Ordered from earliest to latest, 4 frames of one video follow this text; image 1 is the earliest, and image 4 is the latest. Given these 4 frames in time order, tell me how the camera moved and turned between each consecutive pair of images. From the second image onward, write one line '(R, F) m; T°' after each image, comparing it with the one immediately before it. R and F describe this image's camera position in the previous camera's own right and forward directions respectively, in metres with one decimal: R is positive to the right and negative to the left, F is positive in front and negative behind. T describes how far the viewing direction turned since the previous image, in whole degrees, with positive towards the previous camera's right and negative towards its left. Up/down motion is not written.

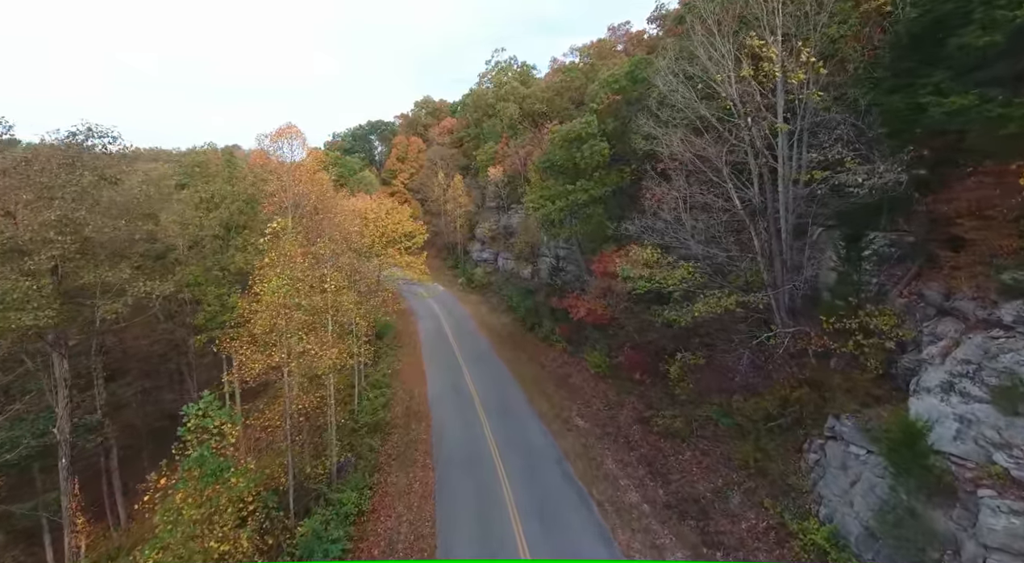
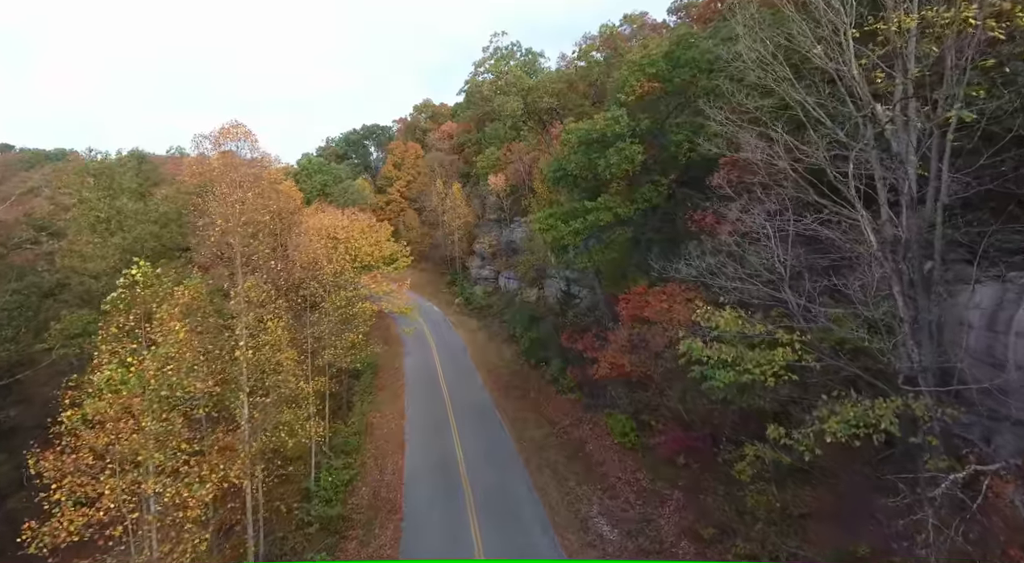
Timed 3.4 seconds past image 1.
(+0.1, +6.4) m; 0°
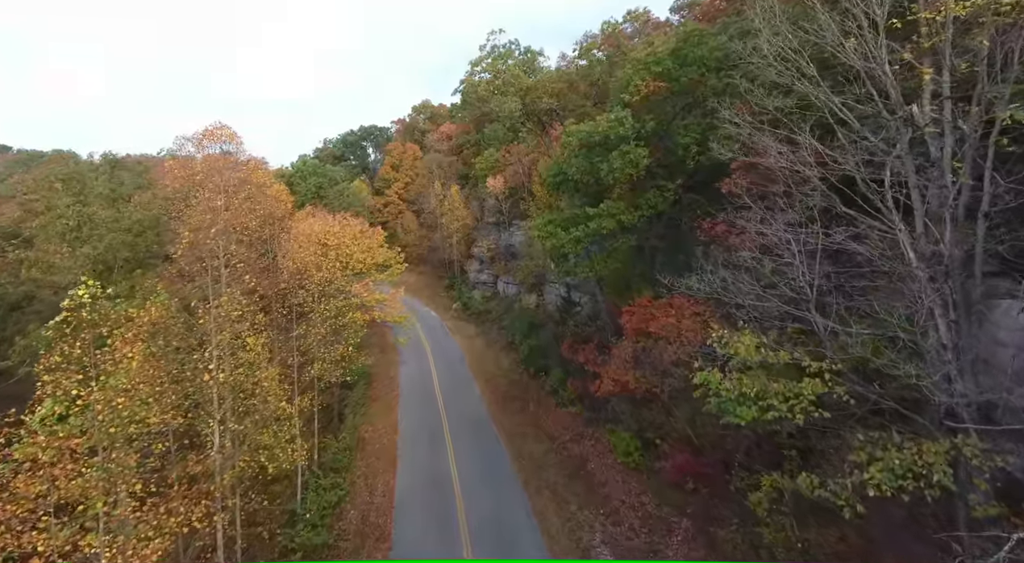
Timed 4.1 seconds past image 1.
(+0.1, +1.2) m; 0°
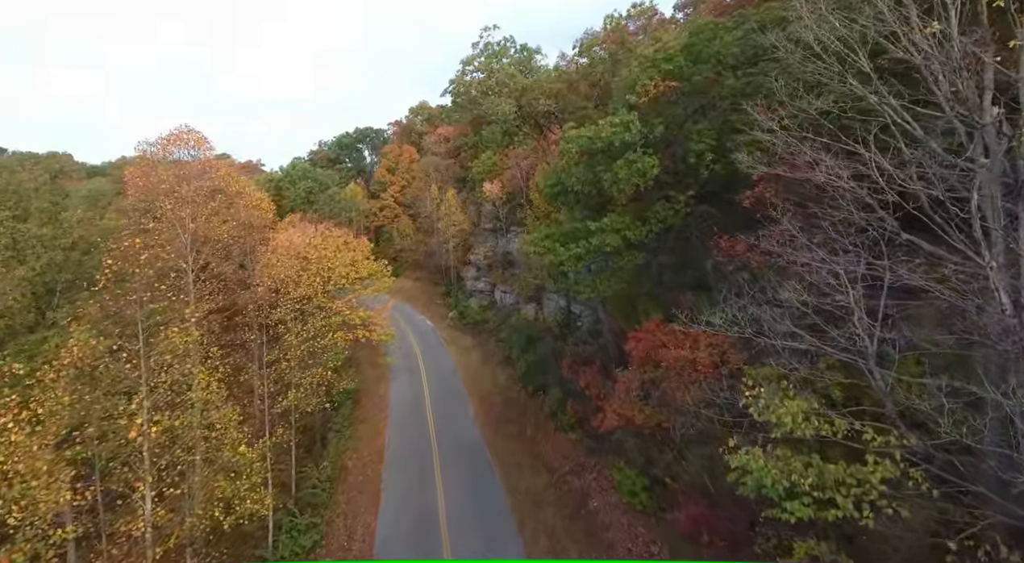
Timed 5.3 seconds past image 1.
(+0.2, +2.0) m; 0°
